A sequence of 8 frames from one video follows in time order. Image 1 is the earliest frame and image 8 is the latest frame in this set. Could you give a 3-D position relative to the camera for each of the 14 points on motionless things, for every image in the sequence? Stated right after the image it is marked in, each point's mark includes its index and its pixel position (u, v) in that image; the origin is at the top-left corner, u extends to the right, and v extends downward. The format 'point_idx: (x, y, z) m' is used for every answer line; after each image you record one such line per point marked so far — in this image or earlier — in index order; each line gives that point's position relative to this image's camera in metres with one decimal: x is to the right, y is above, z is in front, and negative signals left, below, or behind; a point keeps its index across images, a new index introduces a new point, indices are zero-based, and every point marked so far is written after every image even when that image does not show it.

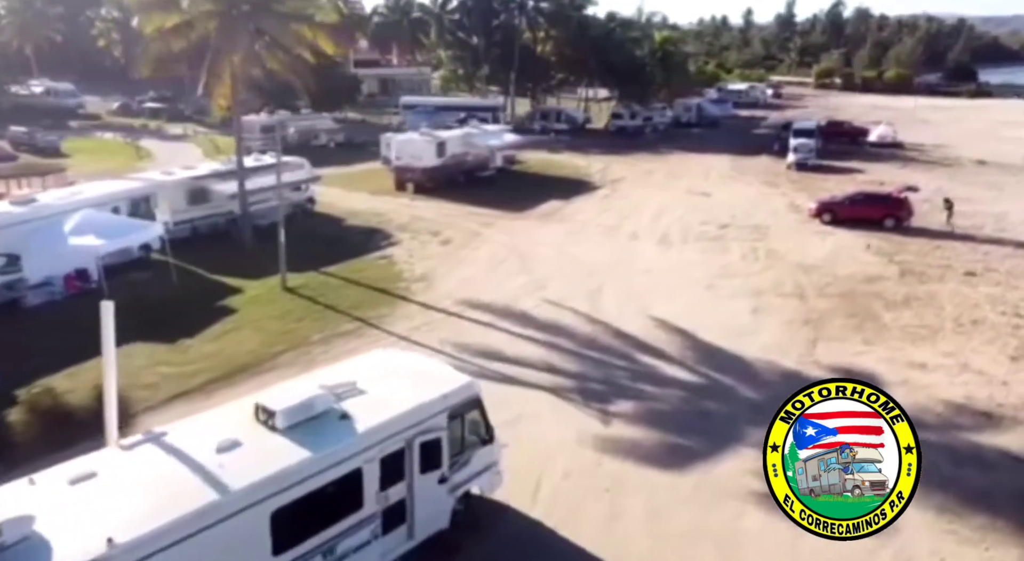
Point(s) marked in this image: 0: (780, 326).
0: (+6.8, -1.2, +18.6) m
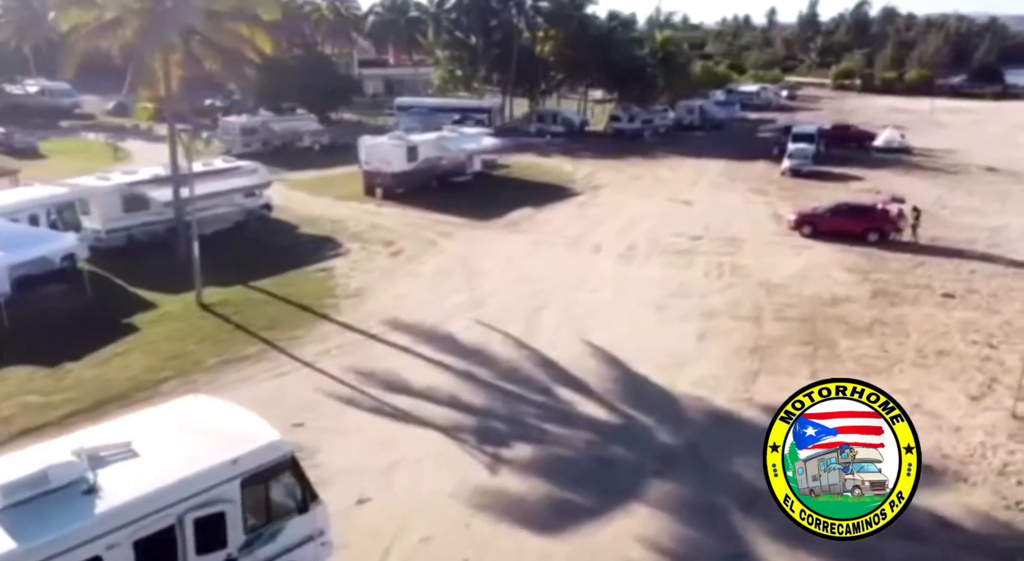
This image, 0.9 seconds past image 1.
0: (+4.9, -1.7, +17.0) m
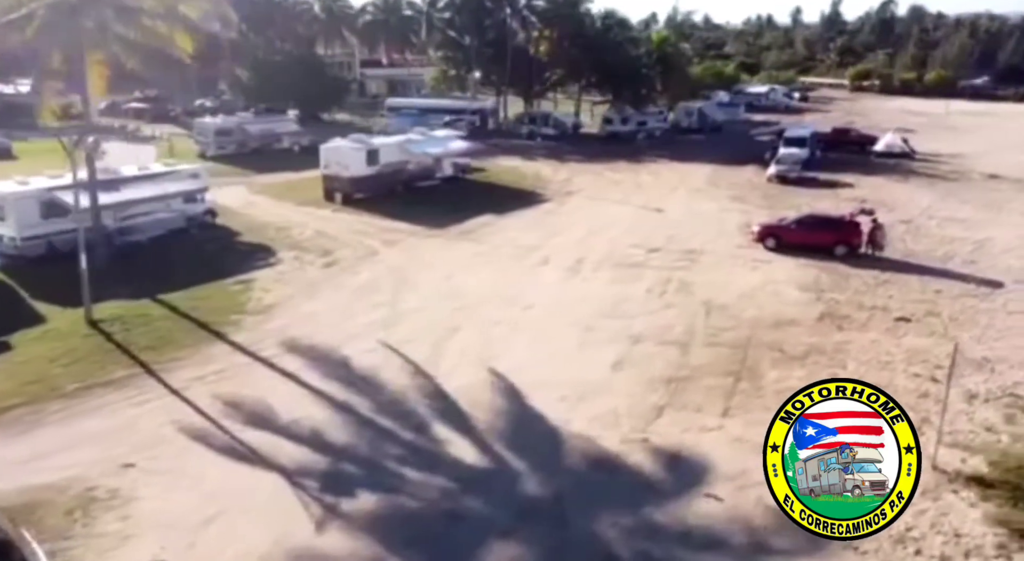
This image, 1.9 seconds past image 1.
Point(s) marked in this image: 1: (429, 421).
0: (+2.6, -2.2, +15.5) m
1: (-1.6, -2.7, +13.7) m
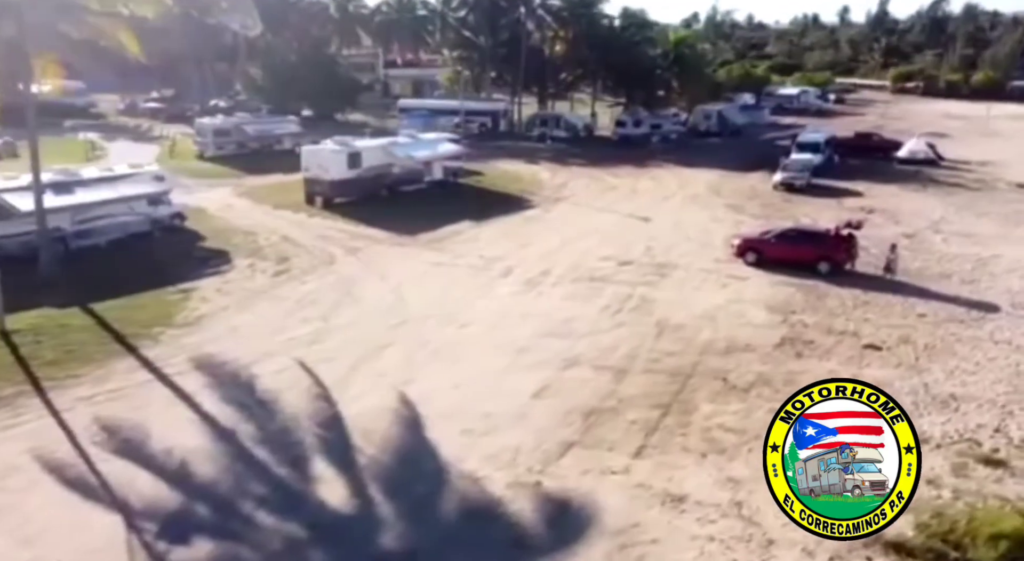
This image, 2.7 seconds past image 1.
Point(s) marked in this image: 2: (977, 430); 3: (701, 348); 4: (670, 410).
0: (+0.7, -2.7, +14.3) m
1: (-3.5, -3.0, +12.7) m
2: (+8.9, -2.9, +13.9) m
3: (+4.7, -1.7, +17.9) m
4: (+3.3, -2.6, +14.7) m
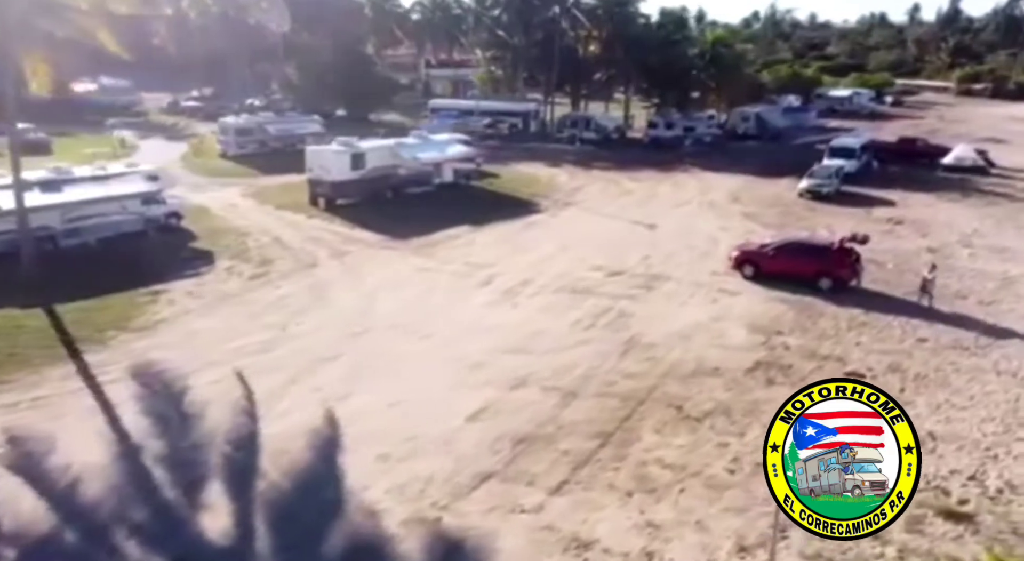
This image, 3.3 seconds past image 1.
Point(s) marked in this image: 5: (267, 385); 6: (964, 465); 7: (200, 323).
0: (-0.7, -3.0, +13.3) m
1: (-5.1, -3.3, +12.0) m
2: (+7.5, -3.4, +12.4) m
3: (+3.6, -2.1, +16.6) m
4: (+1.9, -3.0, +13.6) m
5: (-5.3, -2.3, +15.7) m
6: (+8.0, -3.3, +12.8) m
7: (-8.4, -1.1, +19.5) m
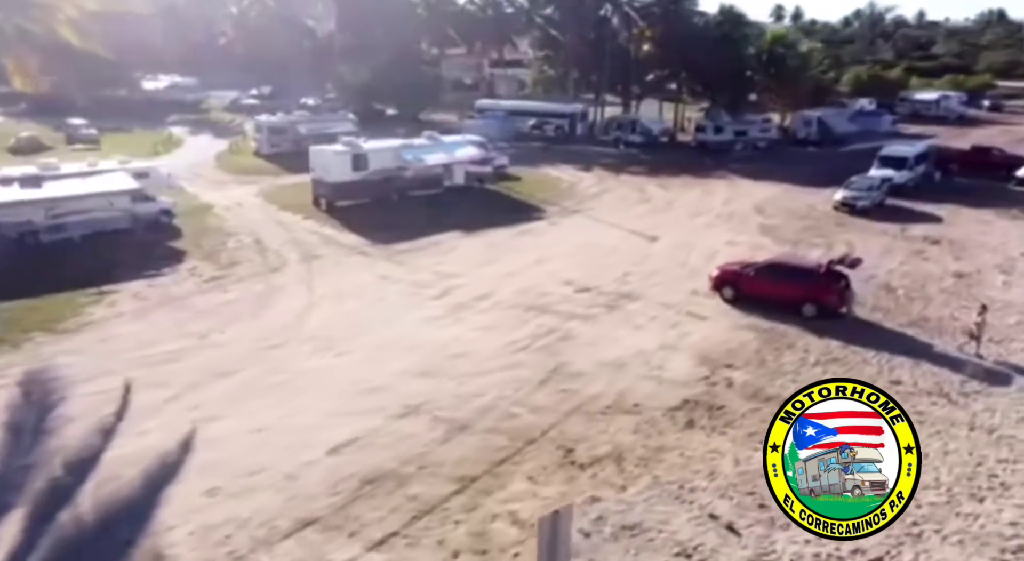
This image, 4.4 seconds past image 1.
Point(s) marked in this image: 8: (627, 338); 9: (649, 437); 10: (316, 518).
0: (-3.2, -3.4, +12.1) m
1: (-7.7, -3.5, +11.3) m
2: (+4.8, -4.0, +10.4) m
3: (+1.4, -2.6, +15.0) m
4: (-0.6, -3.4, +12.1) m
5: (-7.5, -2.4, +14.9) m
6: (+5.4, -3.9, +10.7) m
7: (-10.2, -1.2, +19.1) m
8: (+3.0, -1.5, +18.7) m
9: (+2.7, -2.9, +13.7) m
10: (-3.0, -3.6, +11.1) m
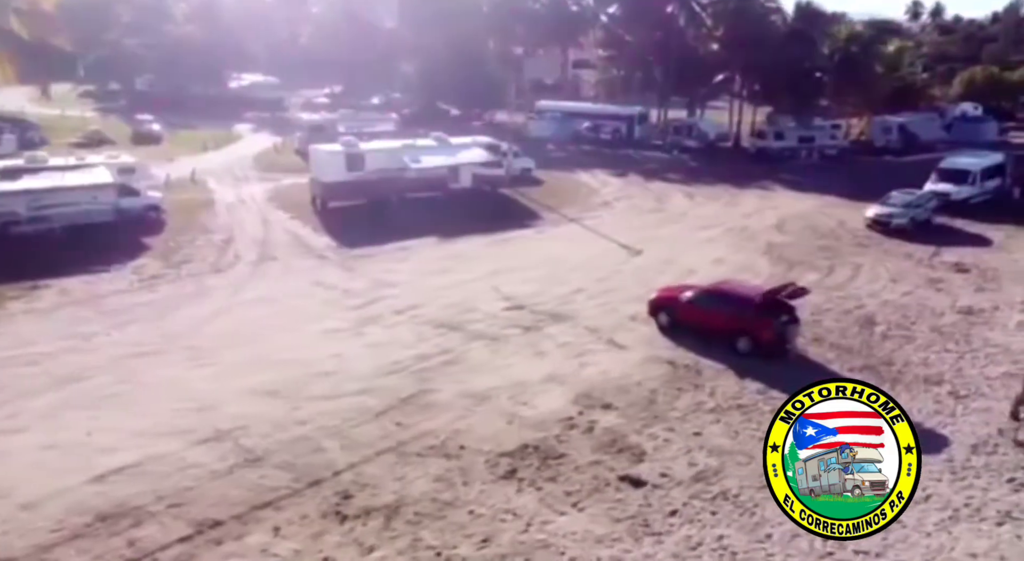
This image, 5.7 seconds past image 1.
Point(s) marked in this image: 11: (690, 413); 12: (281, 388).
0: (-7.0, -3.6, +11.2) m
1: (-11.6, -3.5, +11.0) m
2: (+0.7, -4.6, +8.4) m
3: (-2.0, -3.0, +13.4) m
4: (-4.5, -3.7, +10.9) m
5: (-10.8, -2.5, +14.6) m
6: (+1.3, -4.5, +8.7) m
7: (-12.9, -1.2, +19.0) m
8: (+0.2, -2.0, +16.9) m
9: (-0.9, -3.4, +12.0) m
10: (-6.9, -3.8, +10.2) m
11: (+3.7, -2.7, +14.8) m
12: (-4.7, -2.3, +15.6) m
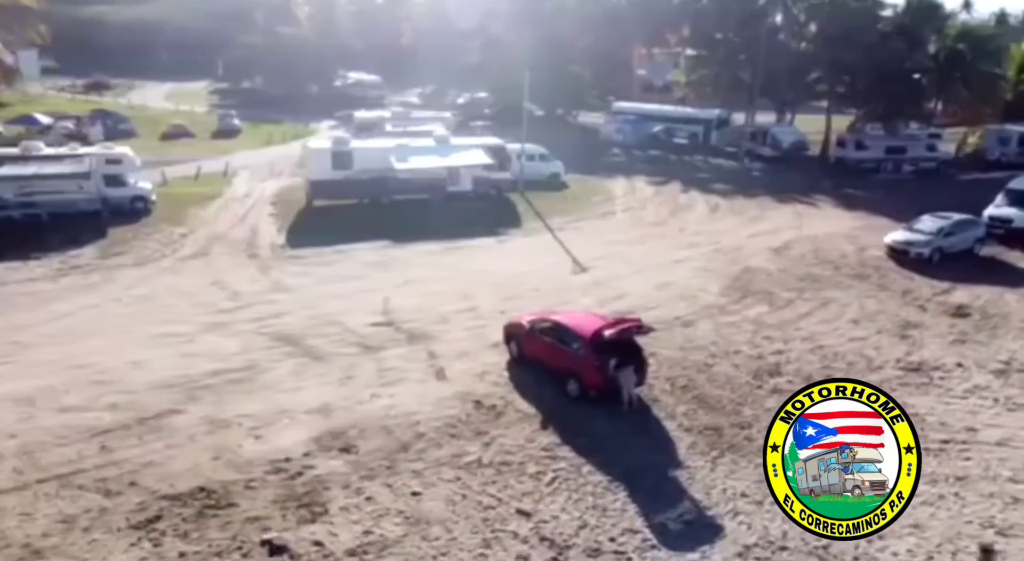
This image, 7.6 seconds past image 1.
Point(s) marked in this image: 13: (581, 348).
0: (-12.5, -3.4, +11.0) m
1: (-17.0, -3.1, +11.6) m
2: (-5.5, -4.9, +6.9) m
3: (-7.2, -3.2, +12.3) m
4: (-10.1, -3.8, +10.2) m
5: (-15.6, -2.2, +15.0) m
6: (-4.9, -4.9, +7.0) m
7: (-16.7, -0.8, +19.8) m
8: (-4.3, -2.4, +15.3) m
9: (-6.4, -3.7, +10.7) m
10: (-12.6, -3.7, +10.0) m
11: (-1.3, -3.3, +12.6) m
12: (-9.4, -2.4, +15.0) m
13: (+1.7, -1.4, +15.1) m
